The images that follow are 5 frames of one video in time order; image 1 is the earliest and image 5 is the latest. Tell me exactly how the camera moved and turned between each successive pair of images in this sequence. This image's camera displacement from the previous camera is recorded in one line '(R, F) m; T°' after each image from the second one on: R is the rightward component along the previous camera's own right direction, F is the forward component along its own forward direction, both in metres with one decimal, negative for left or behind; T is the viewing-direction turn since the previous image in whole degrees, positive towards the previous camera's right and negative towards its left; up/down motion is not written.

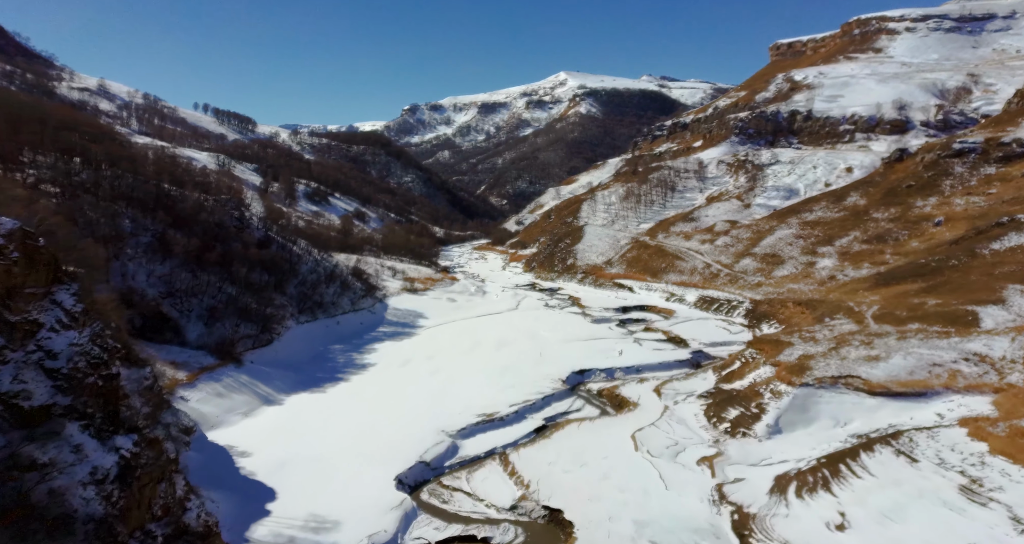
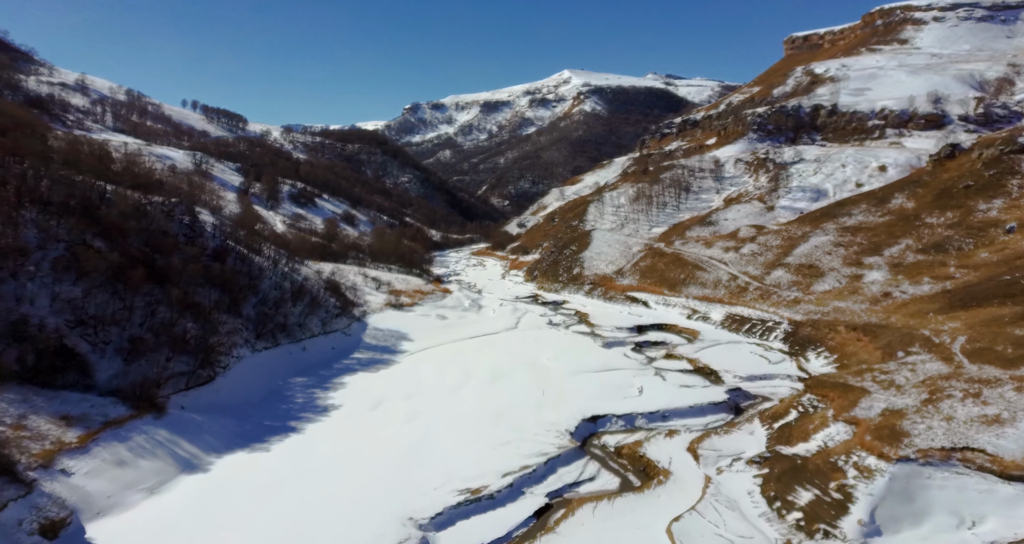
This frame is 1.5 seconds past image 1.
(+0.4, +8.6) m; 0°
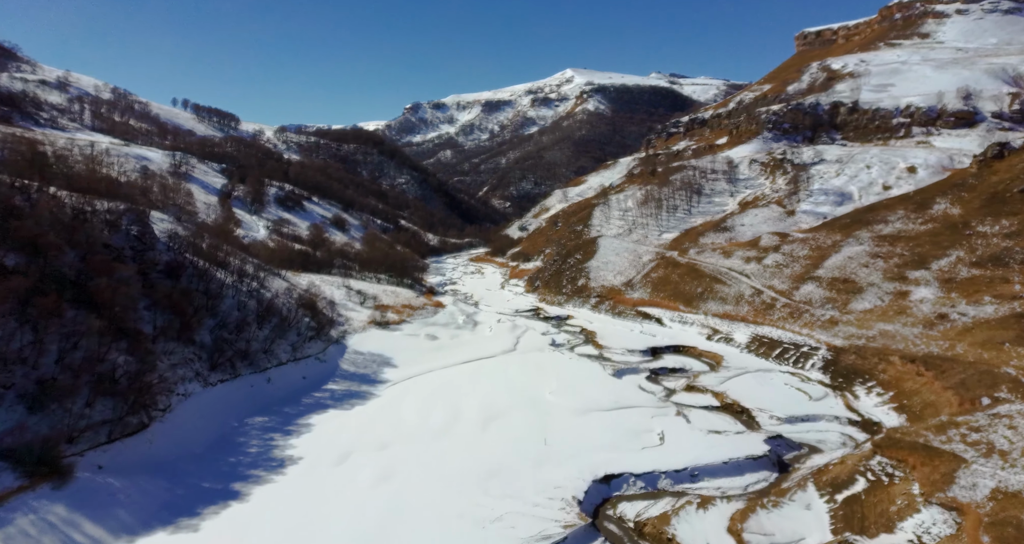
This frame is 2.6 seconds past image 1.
(+0.4, +6.5) m; 0°
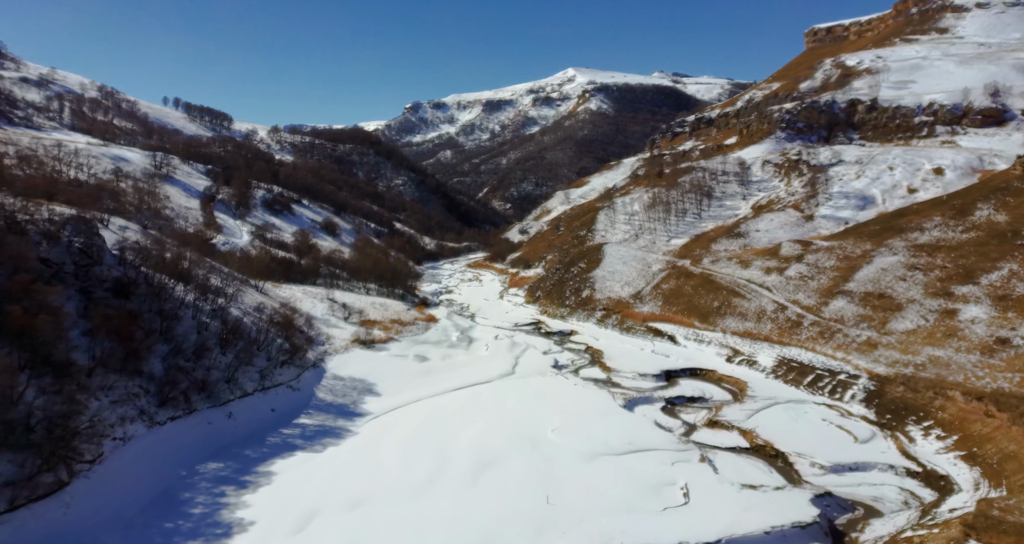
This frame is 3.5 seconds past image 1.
(+0.3, +5.3) m; 0°
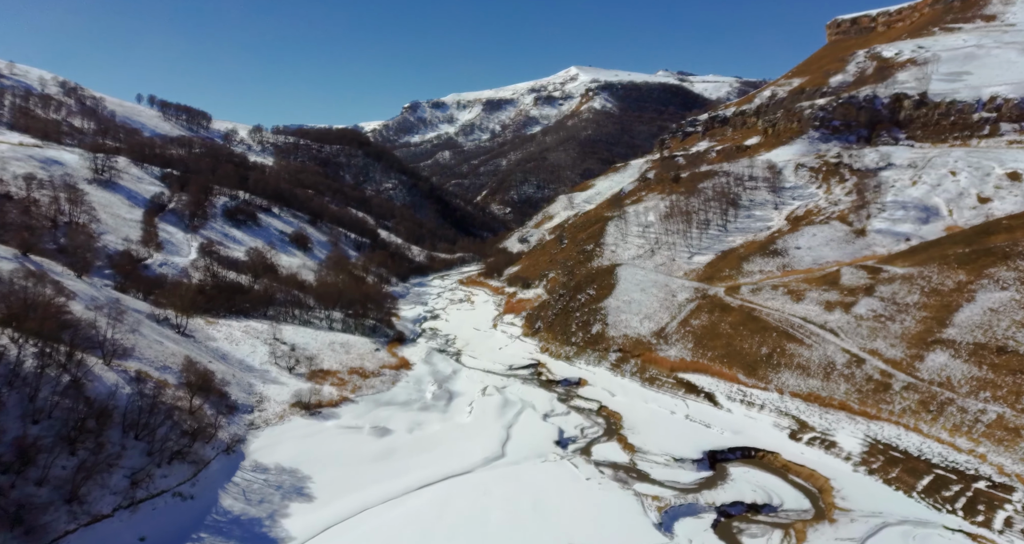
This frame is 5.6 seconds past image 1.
(+0.7, +12.4) m; 0°
